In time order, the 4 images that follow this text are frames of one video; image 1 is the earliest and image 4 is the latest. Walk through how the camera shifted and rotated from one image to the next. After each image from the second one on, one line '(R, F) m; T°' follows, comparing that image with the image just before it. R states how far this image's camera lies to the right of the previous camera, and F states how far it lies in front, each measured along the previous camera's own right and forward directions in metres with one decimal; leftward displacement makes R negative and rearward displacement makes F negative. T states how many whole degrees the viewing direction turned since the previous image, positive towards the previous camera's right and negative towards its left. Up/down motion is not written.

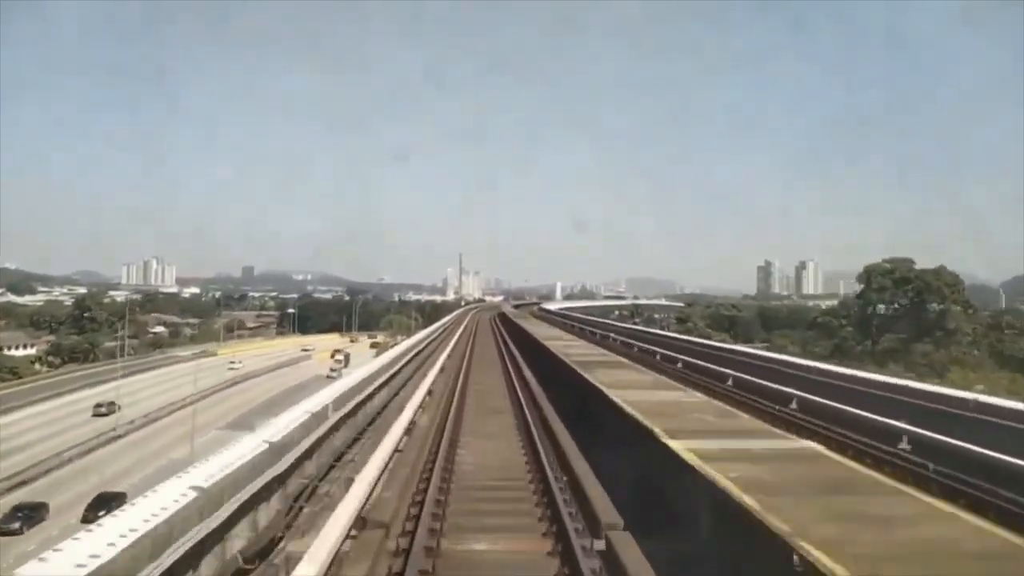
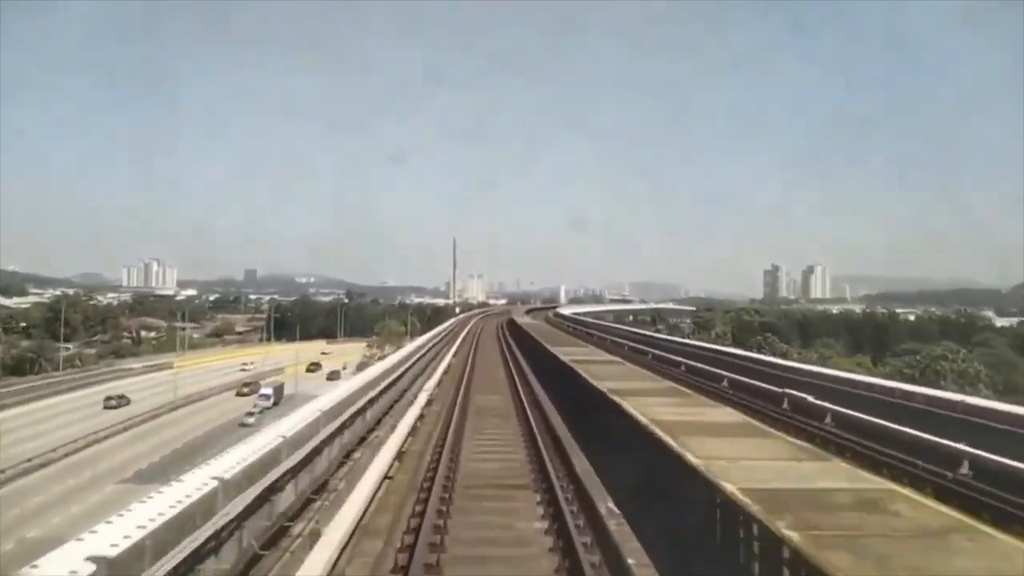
(0.0, +0.3) m; 0°
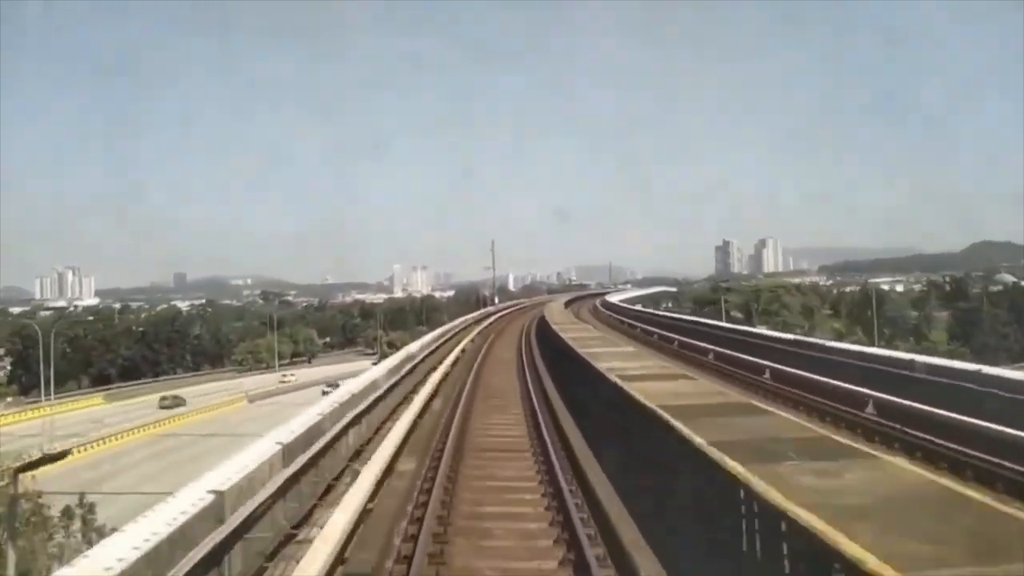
(-0.4, +1.3) m; +4°
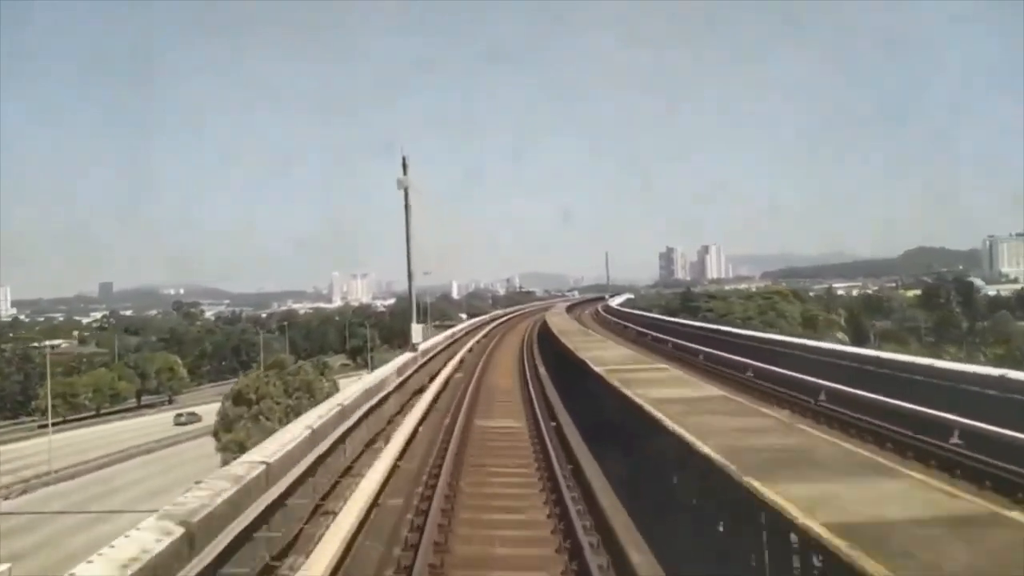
(-0.5, +0.7) m; +5°
